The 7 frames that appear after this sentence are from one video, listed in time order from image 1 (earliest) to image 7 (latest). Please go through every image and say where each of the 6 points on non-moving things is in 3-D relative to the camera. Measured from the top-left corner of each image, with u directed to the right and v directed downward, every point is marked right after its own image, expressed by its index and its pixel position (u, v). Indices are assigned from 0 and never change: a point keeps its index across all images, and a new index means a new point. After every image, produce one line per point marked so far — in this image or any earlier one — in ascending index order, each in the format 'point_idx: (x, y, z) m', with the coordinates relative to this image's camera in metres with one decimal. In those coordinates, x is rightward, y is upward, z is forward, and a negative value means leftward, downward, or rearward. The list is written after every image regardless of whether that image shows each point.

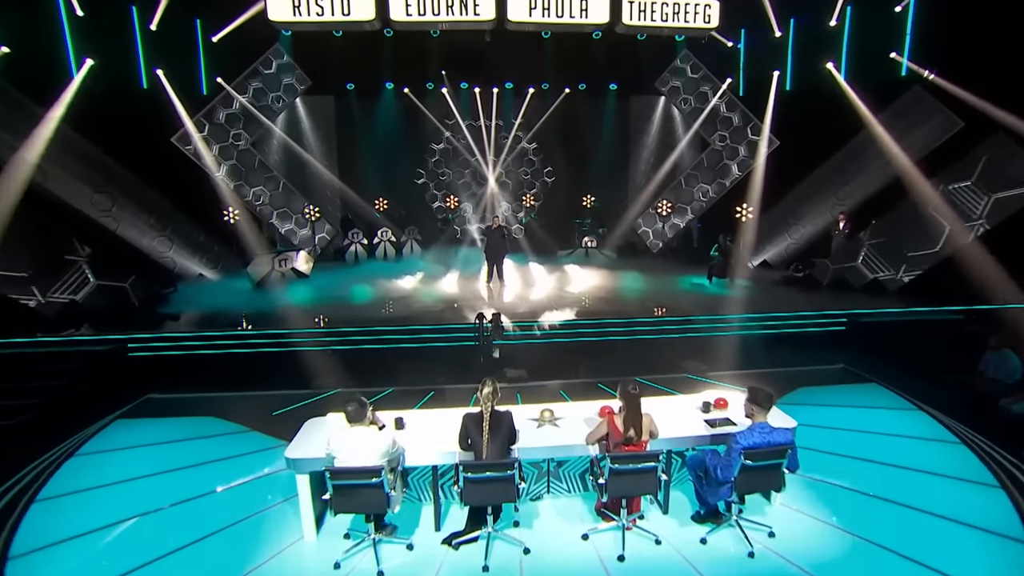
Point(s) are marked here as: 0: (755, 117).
0: (+4.7, +3.3, +11.9) m
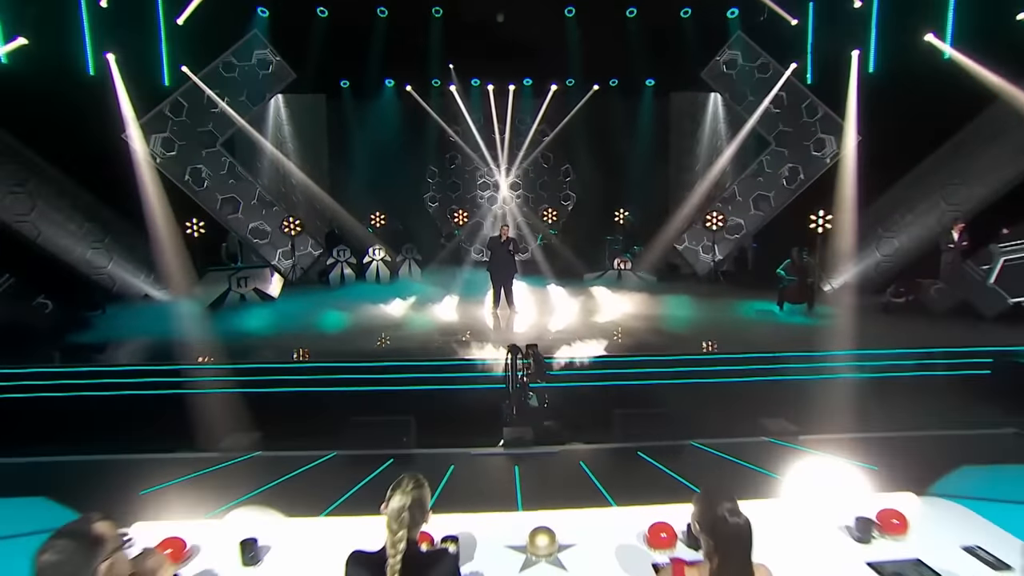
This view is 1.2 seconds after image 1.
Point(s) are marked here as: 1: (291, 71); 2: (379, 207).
0: (+4.9, +2.8, +9.6) m
1: (-3.4, +3.4, +9.8) m
2: (-2.6, +1.7, +12.3) m
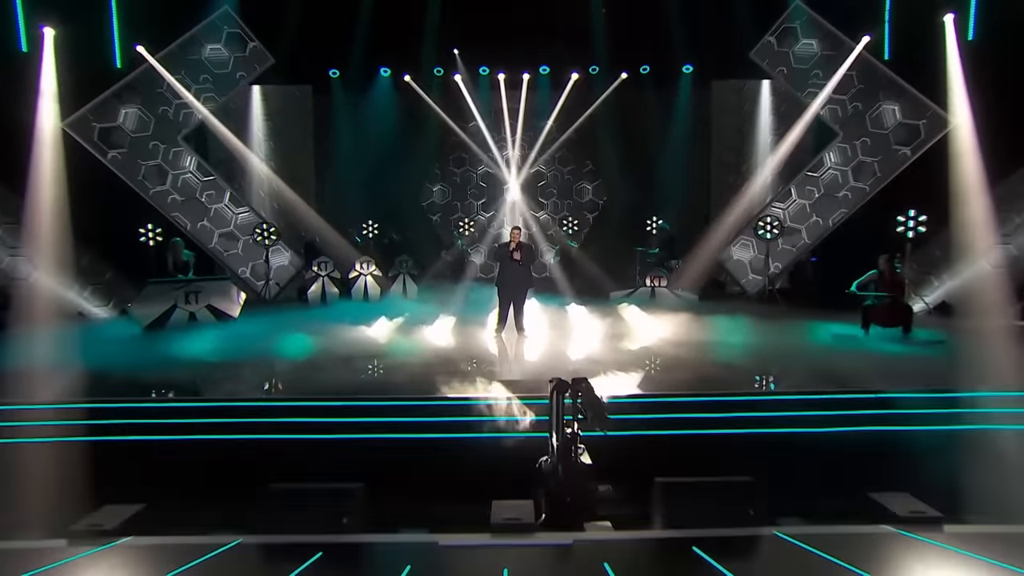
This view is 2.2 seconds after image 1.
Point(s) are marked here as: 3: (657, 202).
0: (+5.1, +2.6, +7.8) m
1: (-3.3, +3.1, +8.4) m
2: (-2.4, +1.3, +10.8) m
3: (+2.5, +1.5, +10.5) m
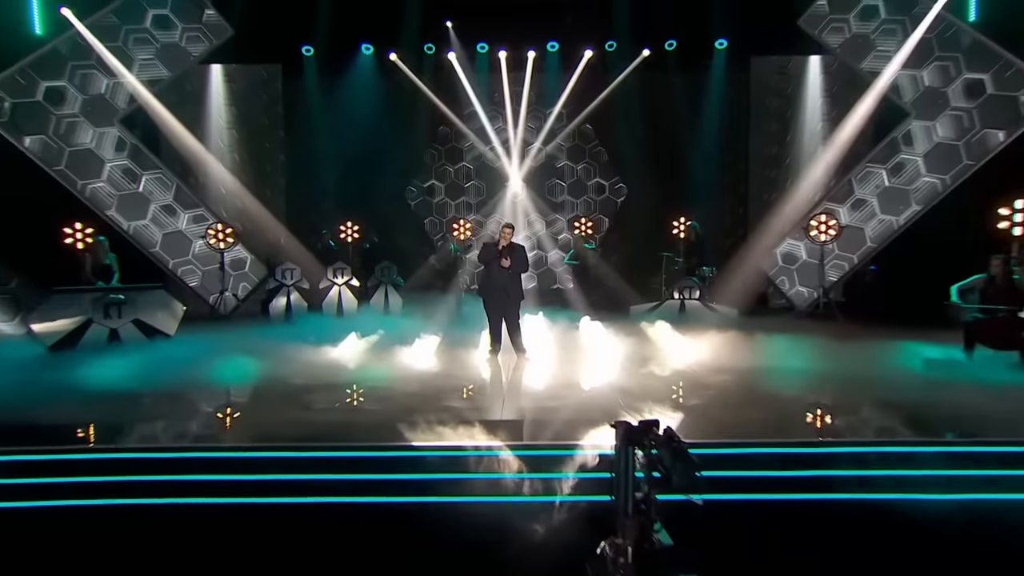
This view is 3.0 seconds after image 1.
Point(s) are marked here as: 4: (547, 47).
0: (+5.1, +2.4, +6.3) m
1: (-3.3, +3.0, +7.0) m
2: (-2.4, +1.1, +9.3) m
3: (+2.5, +1.3, +9.0) m
4: (+0.4, +3.0, +7.7) m
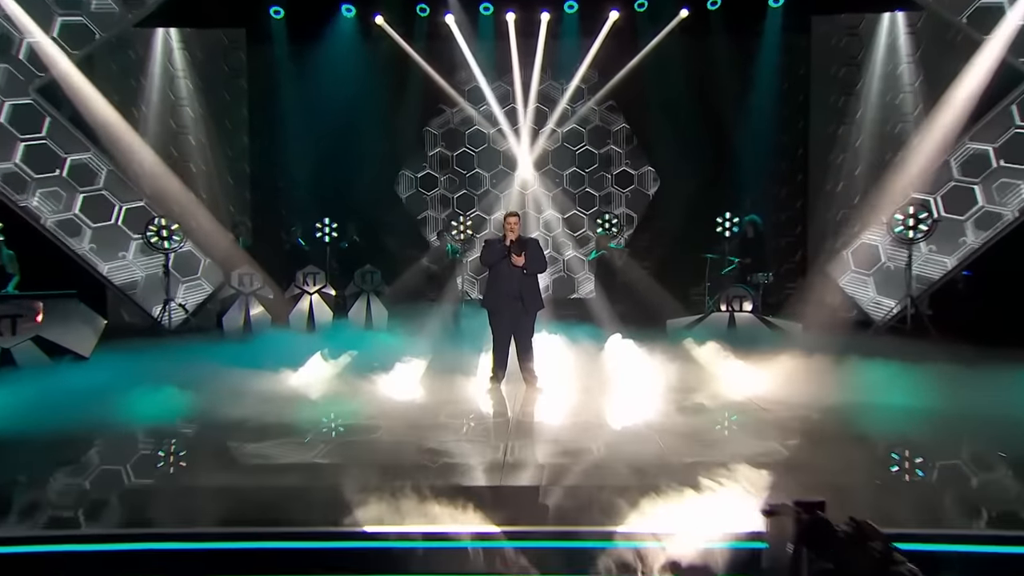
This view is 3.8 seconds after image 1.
0: (+5.1, +2.4, +4.8) m
1: (-3.2, +2.9, +5.6) m
2: (-2.2, +1.0, +7.9) m
3: (+2.6, +1.1, +7.5) m
4: (+0.5, +2.9, +6.3) m
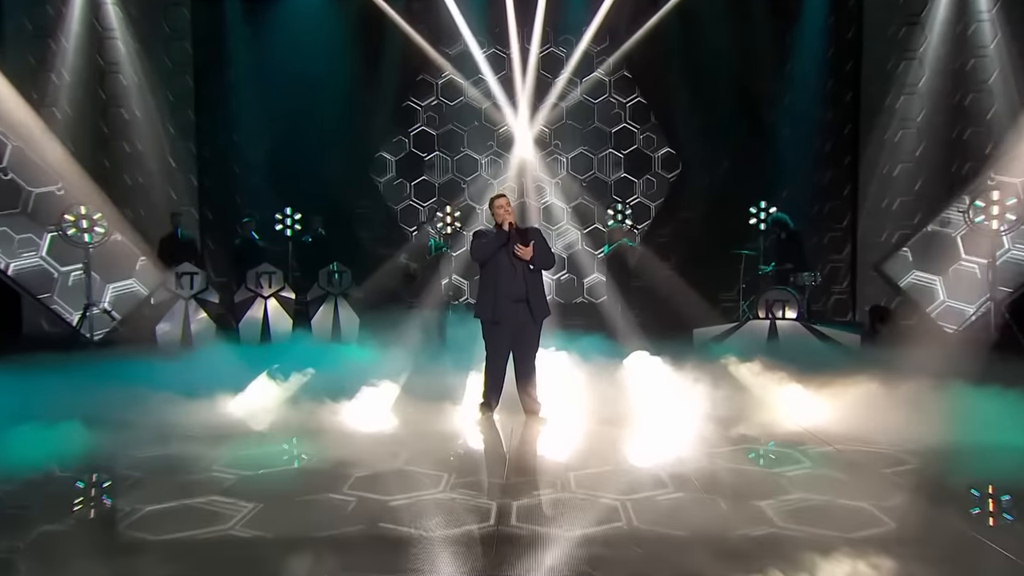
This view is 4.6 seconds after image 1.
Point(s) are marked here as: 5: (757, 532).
0: (+5.1, +2.3, +3.8) m
1: (-3.2, +2.9, +4.5) m
2: (-2.3, +1.0, +6.8) m
3: (+2.6, +1.1, +6.5) m
4: (+0.5, +2.9, +5.2) m
5: (+1.0, -0.9, +2.3) m
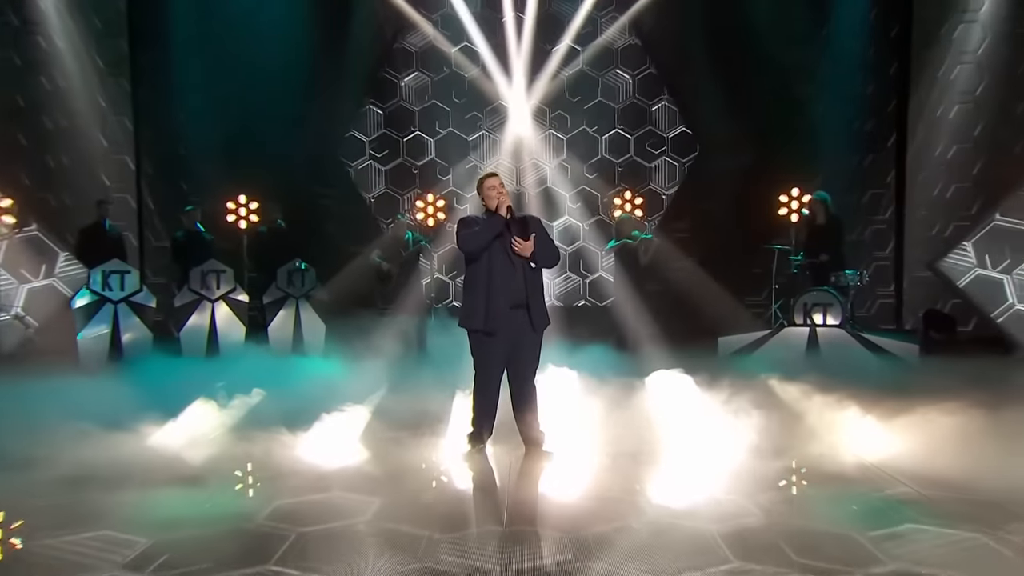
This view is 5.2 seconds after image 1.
0: (+5.1, +2.3, +3.0) m
1: (-3.2, +2.9, +3.6) m
2: (-2.4, +1.0, +5.9) m
3: (+2.5, +1.1, +5.7) m
4: (+0.5, +2.9, +4.4) m
5: (+1.0, -1.0, +1.5) m
